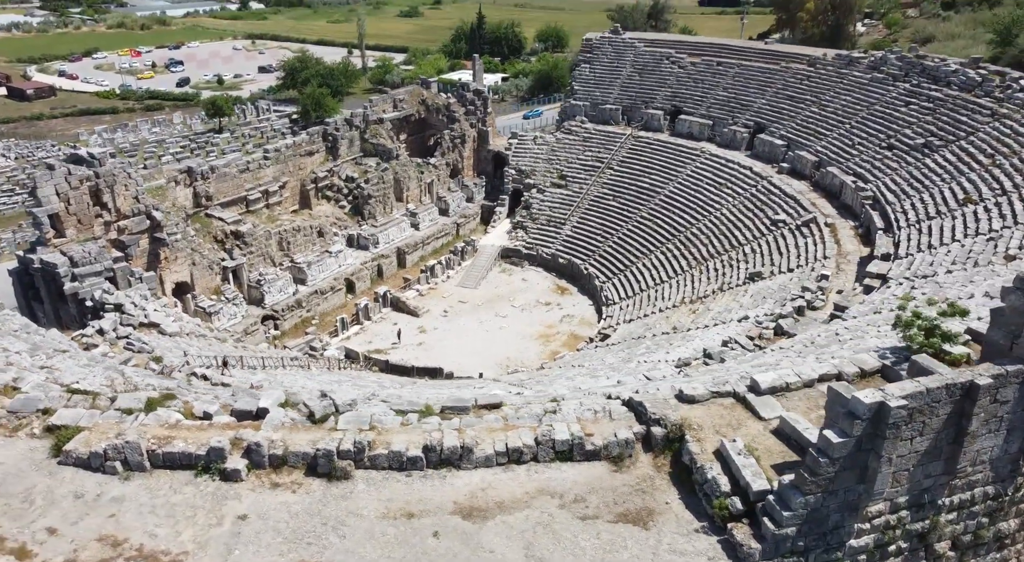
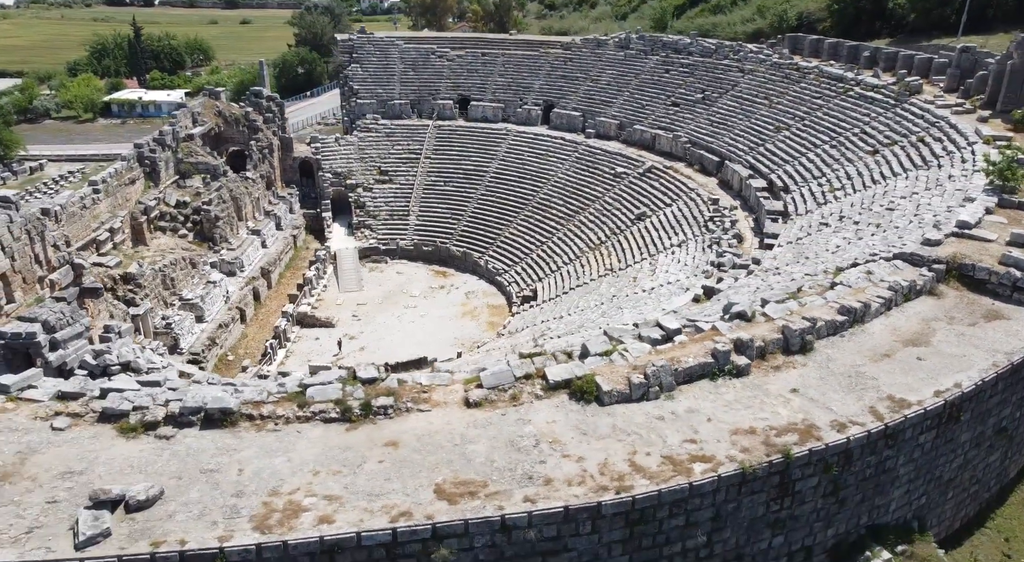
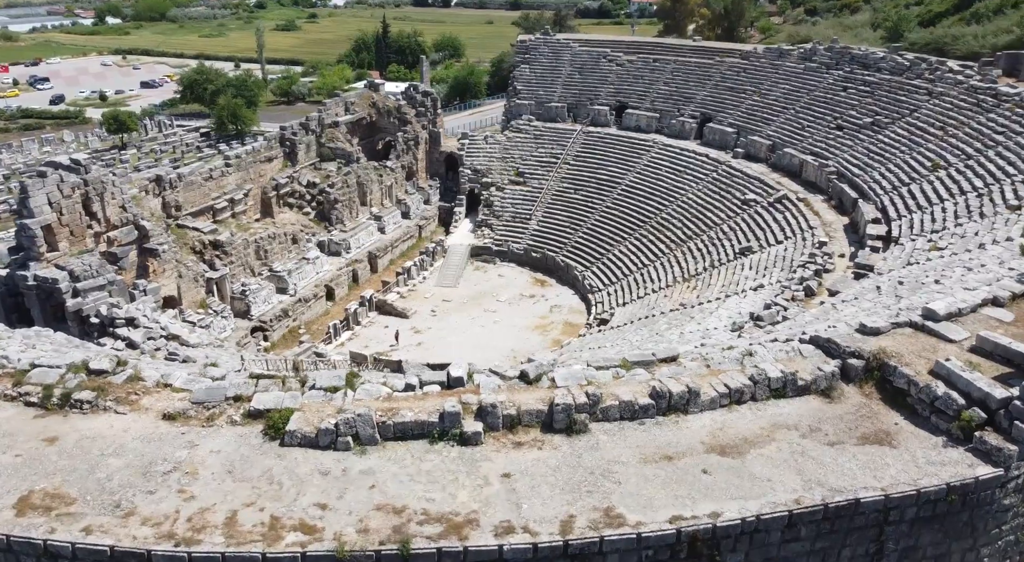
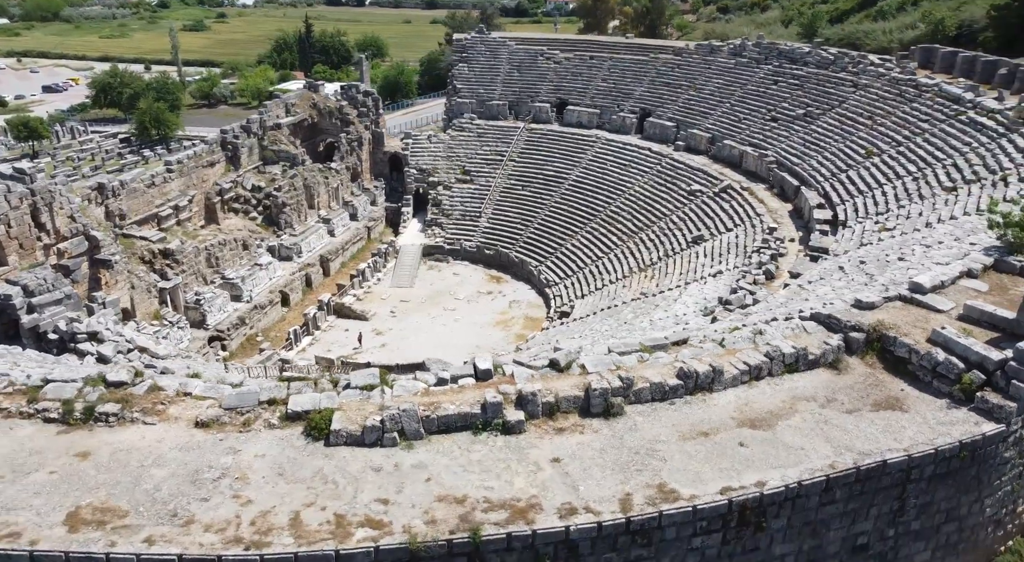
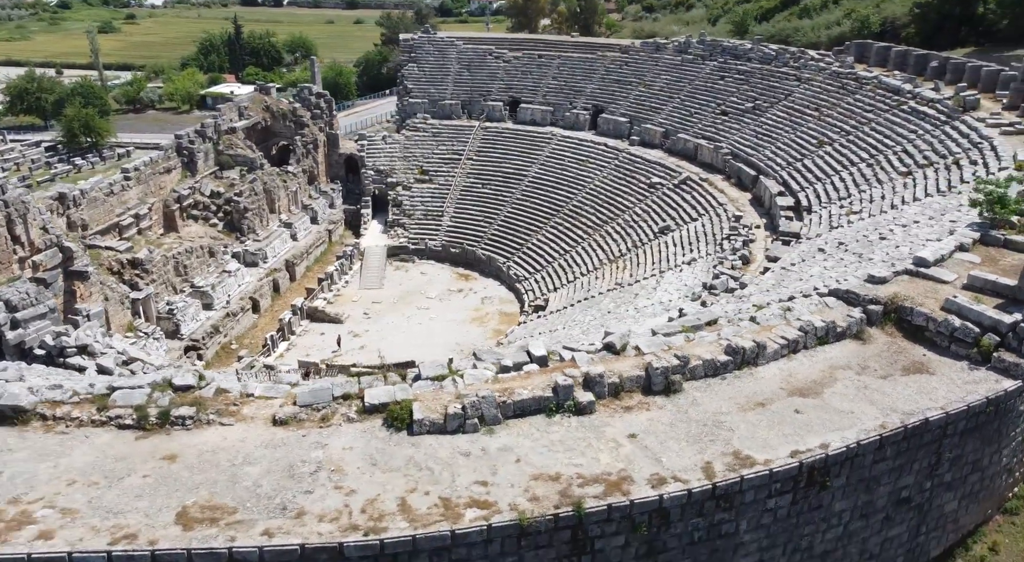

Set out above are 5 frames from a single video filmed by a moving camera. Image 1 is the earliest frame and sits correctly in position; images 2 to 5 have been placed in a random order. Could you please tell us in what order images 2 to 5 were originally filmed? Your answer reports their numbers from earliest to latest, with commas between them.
3, 4, 5, 2
